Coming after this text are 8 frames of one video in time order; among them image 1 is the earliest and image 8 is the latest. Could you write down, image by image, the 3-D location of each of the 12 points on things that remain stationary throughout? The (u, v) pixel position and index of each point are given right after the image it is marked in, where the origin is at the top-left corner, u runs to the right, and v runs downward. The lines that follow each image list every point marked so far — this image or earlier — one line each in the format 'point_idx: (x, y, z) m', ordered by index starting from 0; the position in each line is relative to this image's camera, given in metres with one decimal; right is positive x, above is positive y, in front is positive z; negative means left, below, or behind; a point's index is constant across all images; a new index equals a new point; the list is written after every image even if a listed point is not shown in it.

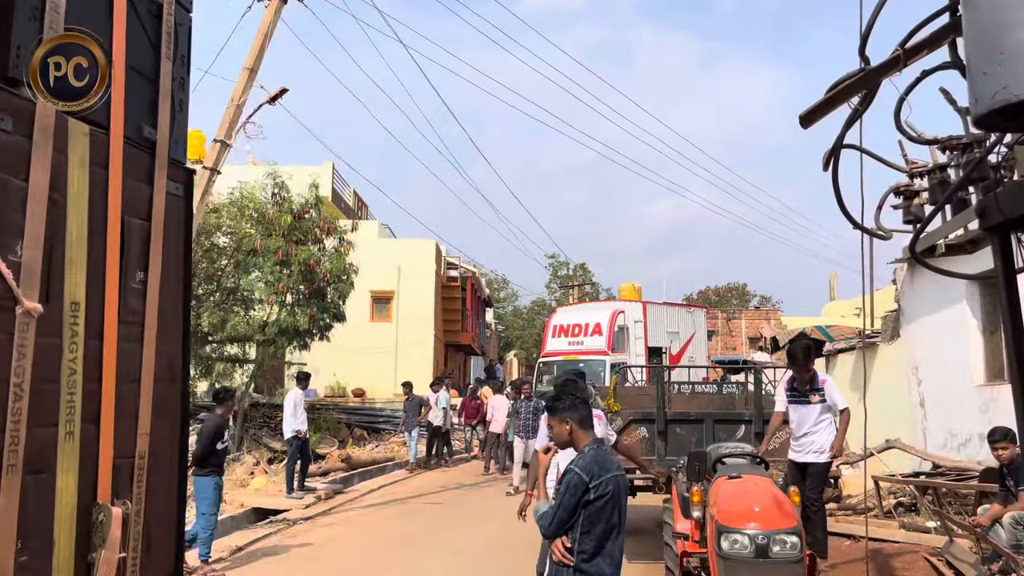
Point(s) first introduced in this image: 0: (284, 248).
0: (-5.3, +0.9, +17.5) m
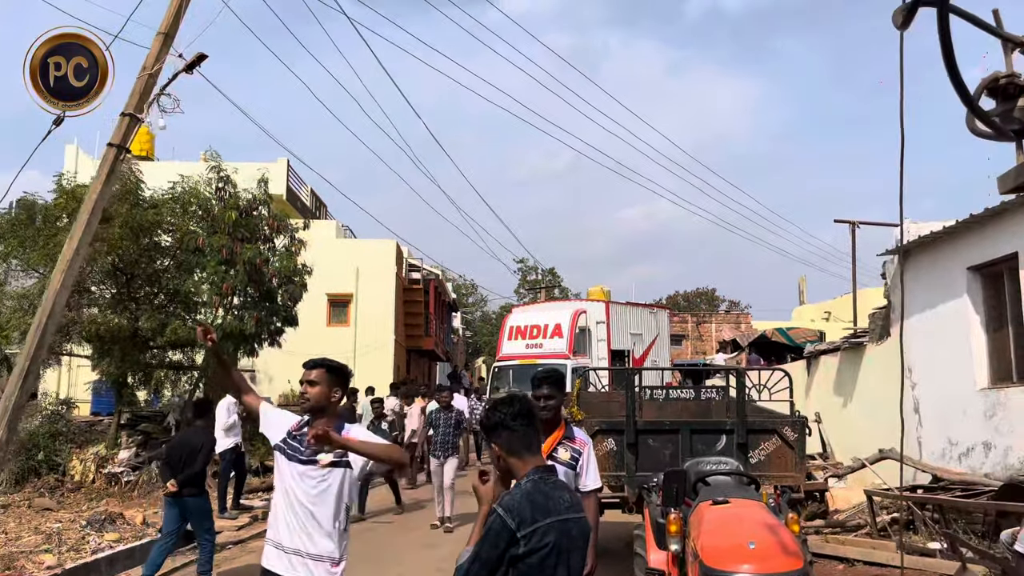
0: (-6.1, +0.9, +16.3) m
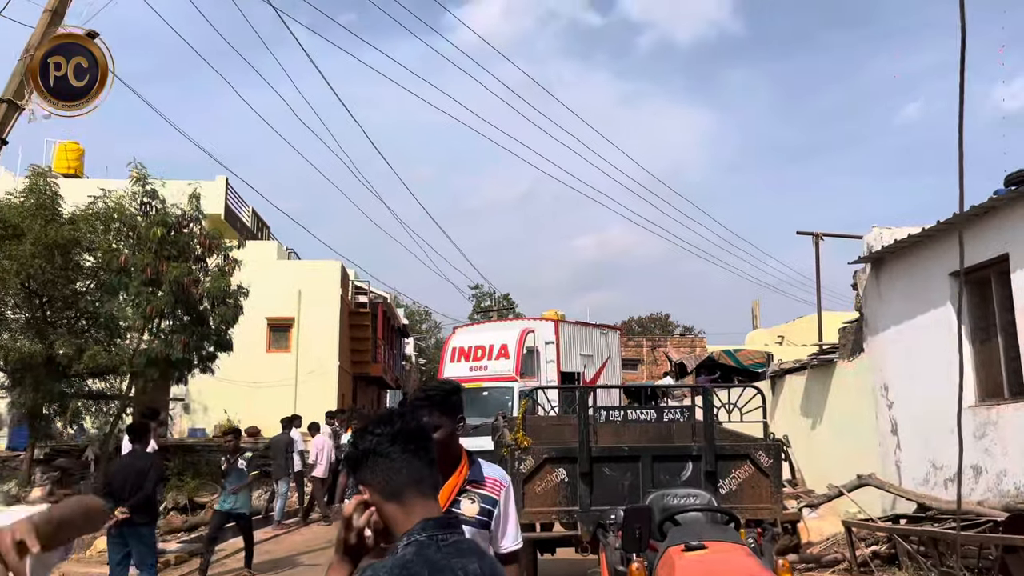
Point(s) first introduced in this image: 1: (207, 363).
0: (-7.1, +0.5, +15.1) m
1: (-6.7, -1.7, +16.9) m
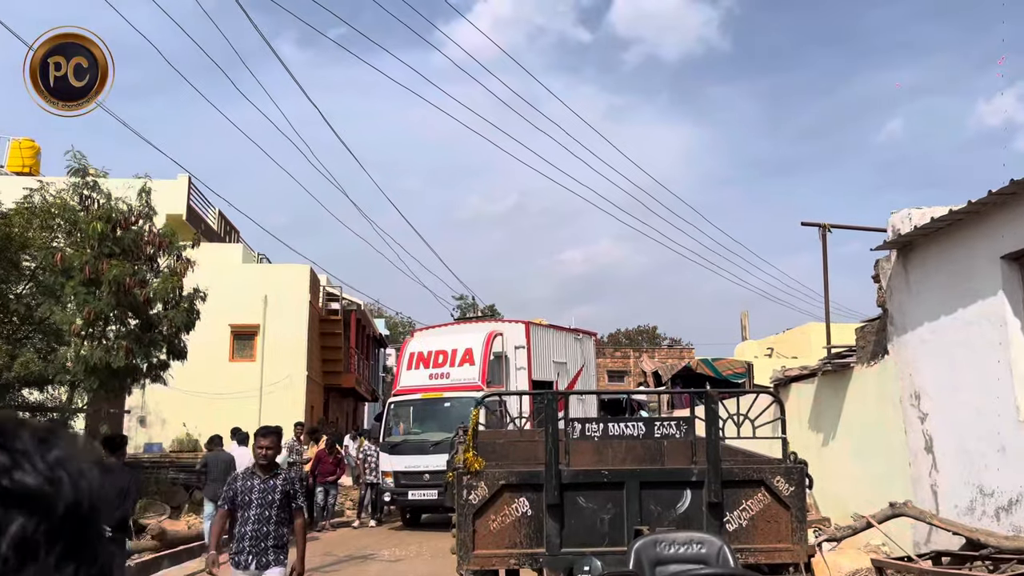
0: (-7.6, +0.5, +13.8) m
1: (-7.2, -1.7, +15.5) m
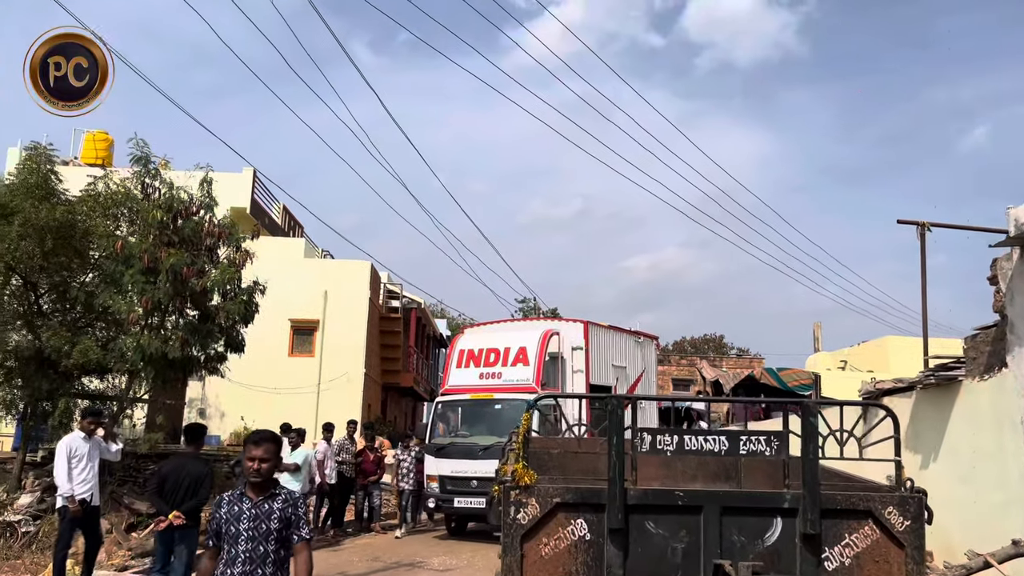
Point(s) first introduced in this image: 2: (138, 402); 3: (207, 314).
0: (-6.5, +0.7, +13.7) m
1: (-6.0, -1.5, +15.4) m
2: (-7.5, -2.3, +15.4) m
3: (-5.9, -0.5, +14.8) m
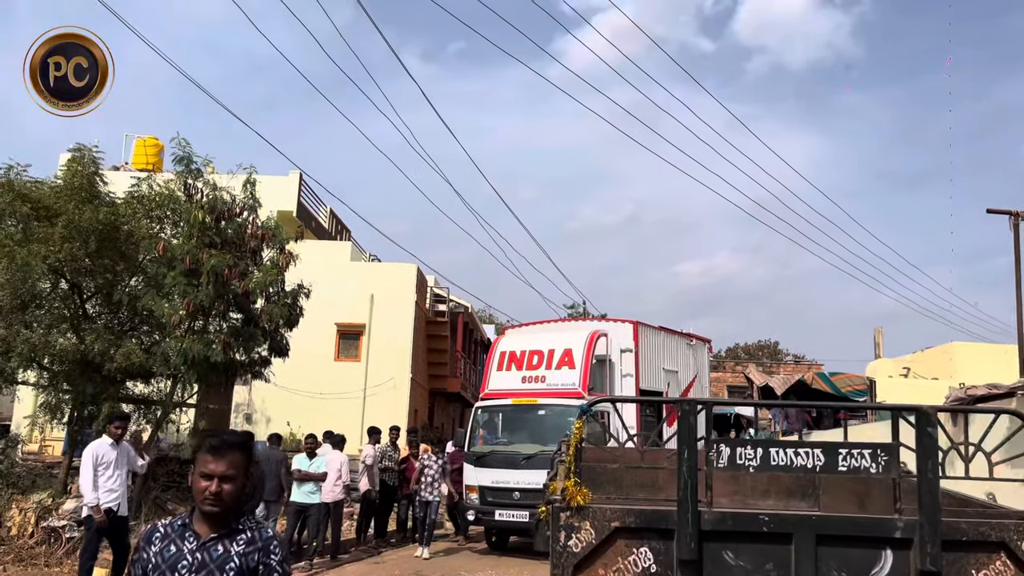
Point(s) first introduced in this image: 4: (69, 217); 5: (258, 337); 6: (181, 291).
0: (-5.6, +0.6, +13.5) m
1: (-5.0, -1.6, +15.1) m
2: (-6.5, -2.4, +15.2) m
3: (-5.0, -0.6, +14.6) m
4: (-7.6, +1.2, +13.2) m
5: (-4.9, -0.9, +14.6) m
6: (-5.8, 0.0, +13.5) m
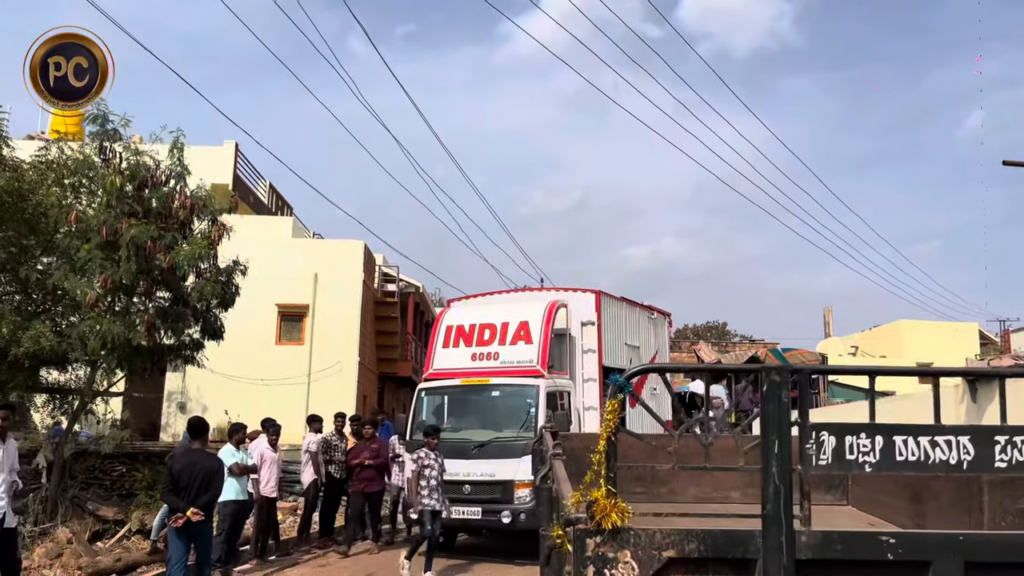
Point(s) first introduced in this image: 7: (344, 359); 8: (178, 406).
0: (-6.3, +1.0, +12.0) m
1: (-5.8, -1.1, +13.7) m
2: (-7.3, -1.9, +13.7) m
3: (-5.7, -0.1, +13.1) m
4: (-8.3, +1.6, +11.6) m
5: (-5.6, -0.5, +13.2) m
6: (-6.5, +0.4, +12.0) m
7: (-4.1, -1.8, +19.0) m
8: (-8.1, -2.9, +18.6) m
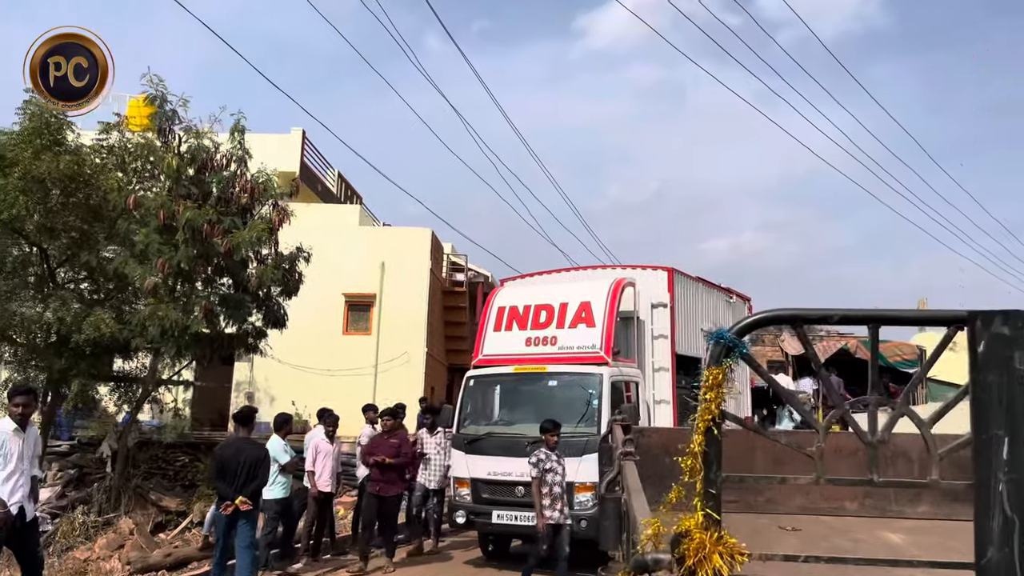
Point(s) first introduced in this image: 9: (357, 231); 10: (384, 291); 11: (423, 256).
0: (-5.3, +1.2, +11.8) m
1: (-4.6, -0.9, +13.4) m
2: (-6.1, -1.7, +13.6) m
3: (-4.6, +0.1, +12.8) m
4: (-7.3, +1.8, +11.5) m
5: (-4.4, -0.3, +12.9) m
6: (-5.5, +0.6, +11.8) m
7: (-2.4, -1.5, +18.5) m
8: (-6.4, -2.6, +18.5) m
9: (-3.8, +1.4, +19.0) m
10: (-3.1, -0.1, +18.8) m
11: (-2.2, +0.8, +18.8) m
